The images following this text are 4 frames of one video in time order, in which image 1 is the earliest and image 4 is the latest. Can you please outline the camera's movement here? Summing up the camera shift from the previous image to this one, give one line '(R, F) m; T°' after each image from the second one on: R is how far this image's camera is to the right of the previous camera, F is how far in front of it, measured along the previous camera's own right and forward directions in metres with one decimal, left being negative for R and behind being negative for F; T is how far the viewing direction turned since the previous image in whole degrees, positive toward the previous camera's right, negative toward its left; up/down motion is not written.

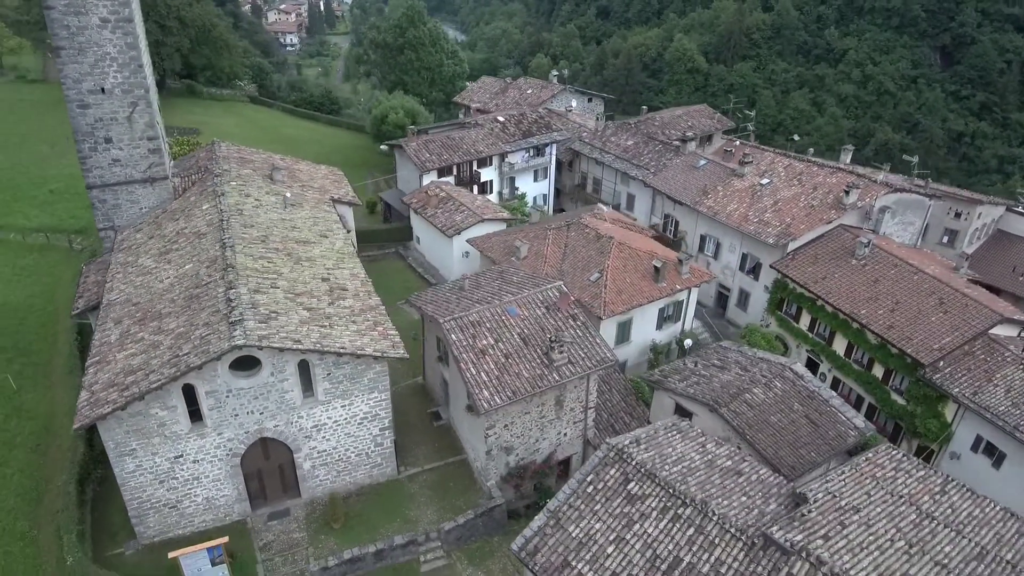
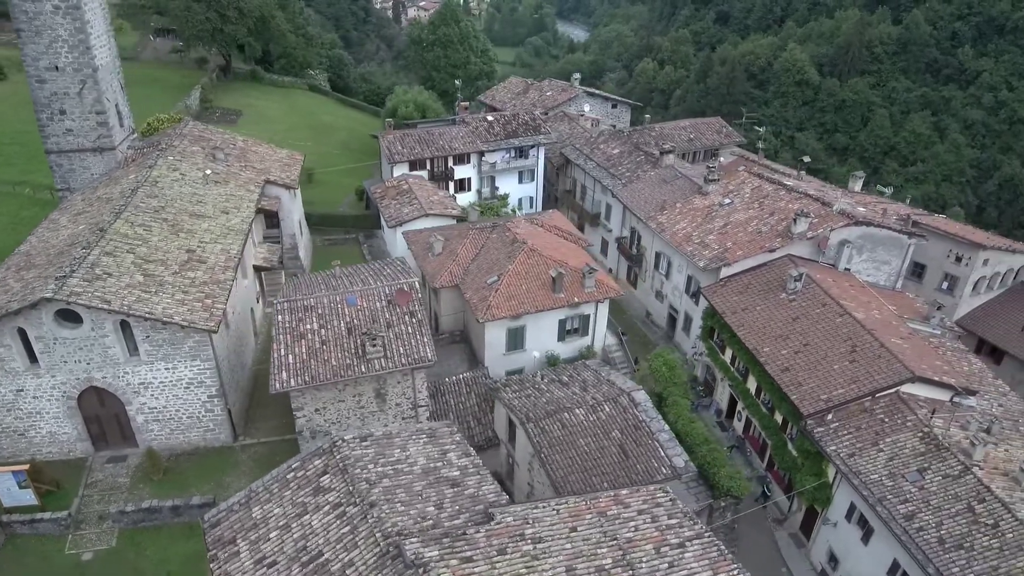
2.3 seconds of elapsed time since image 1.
(+9.2, +0.8) m; -11°
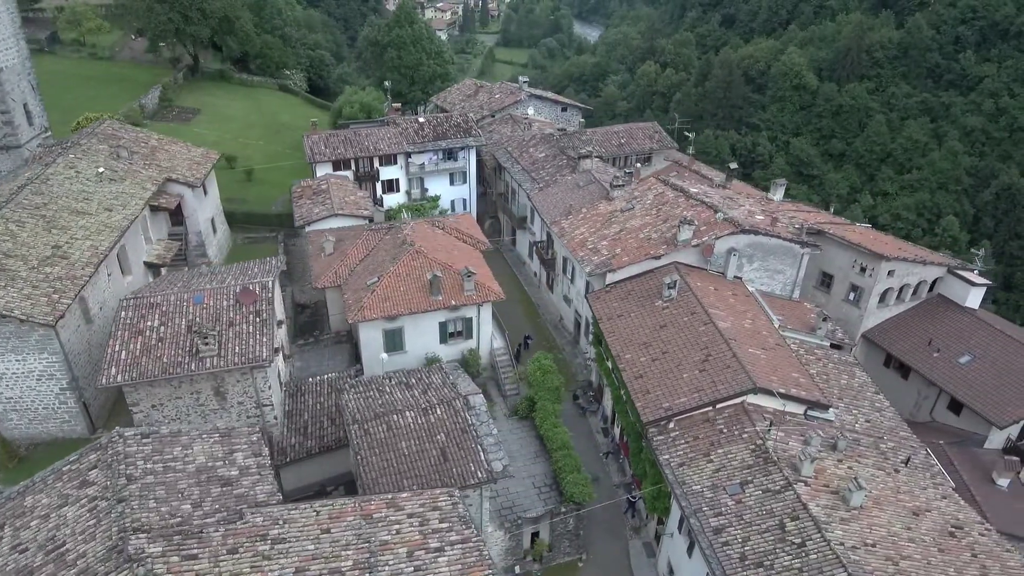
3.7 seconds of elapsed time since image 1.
(+6.0, 0.0) m; -2°
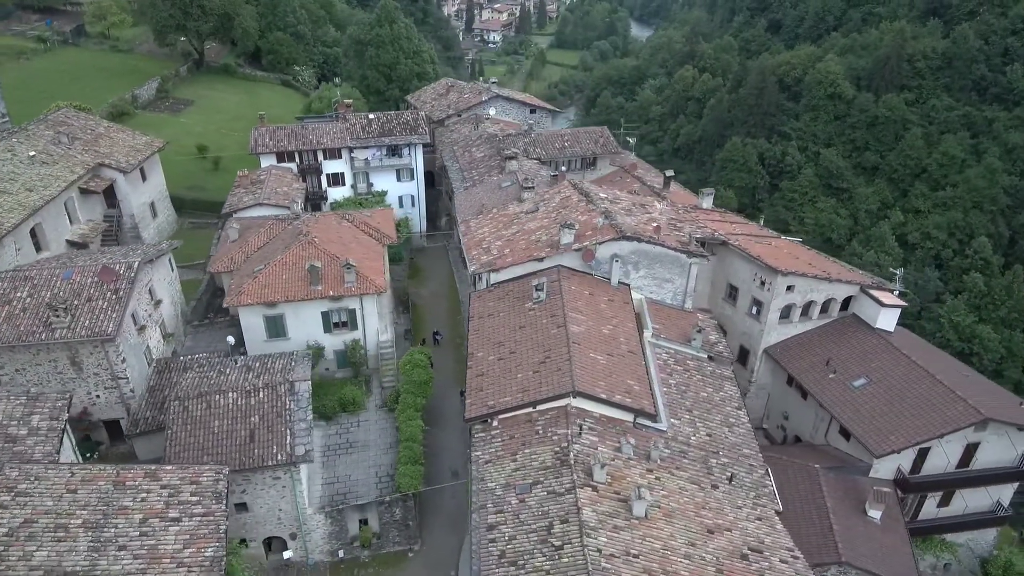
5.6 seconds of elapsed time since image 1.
(+7.6, -0.2) m; -5°
